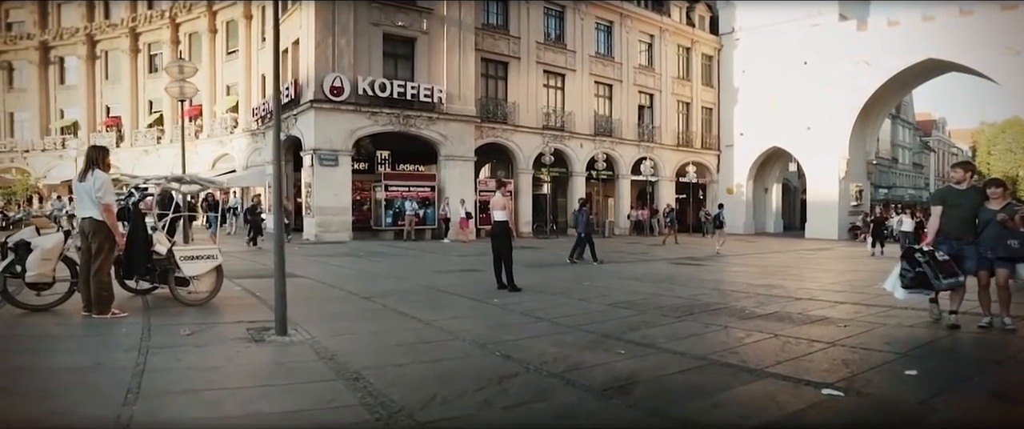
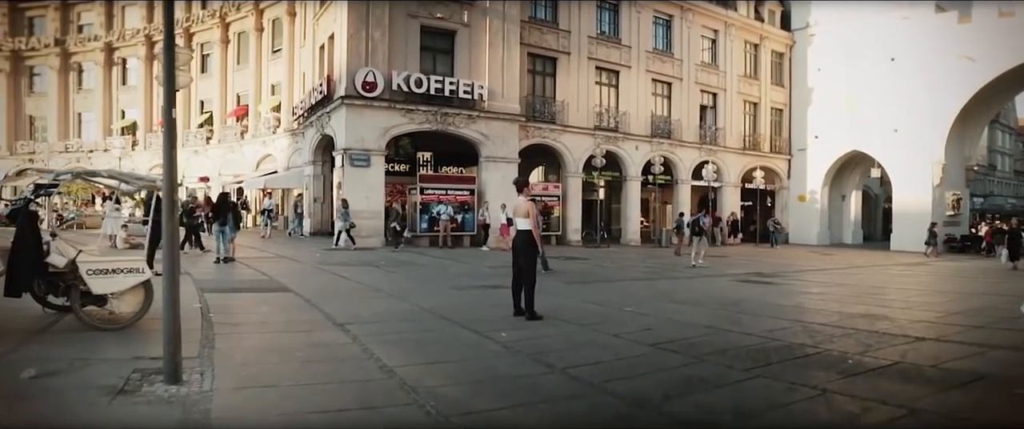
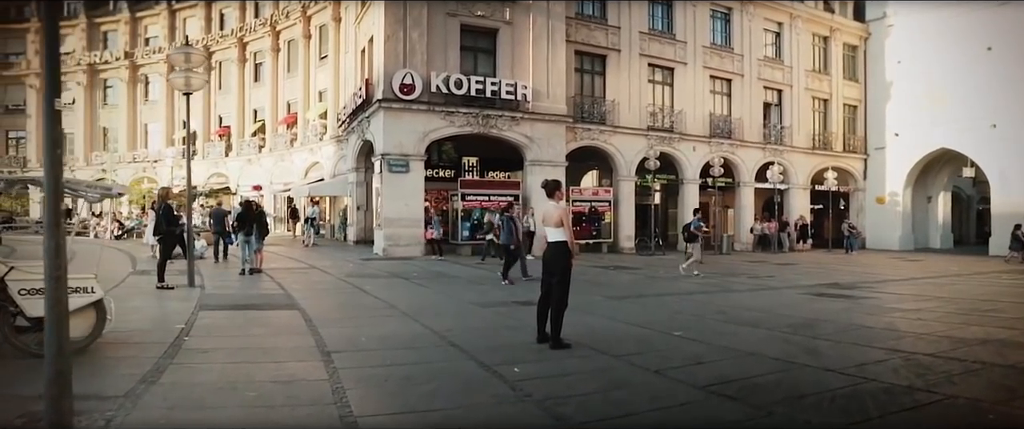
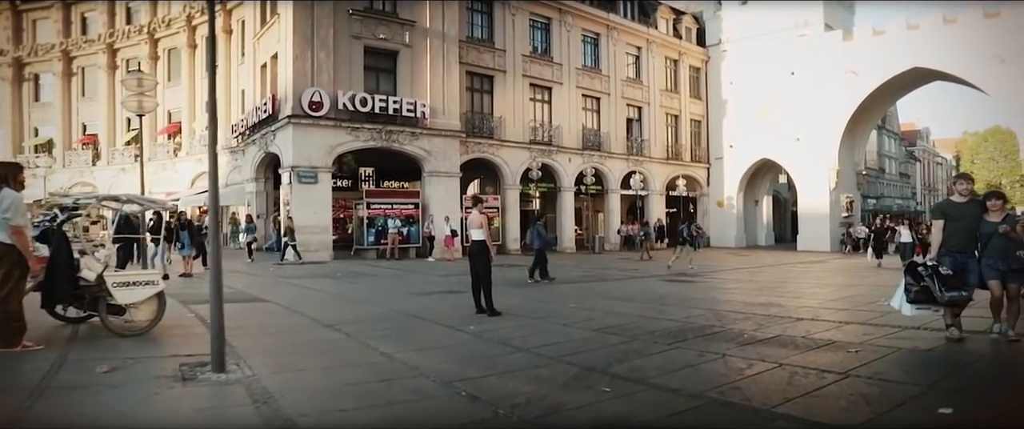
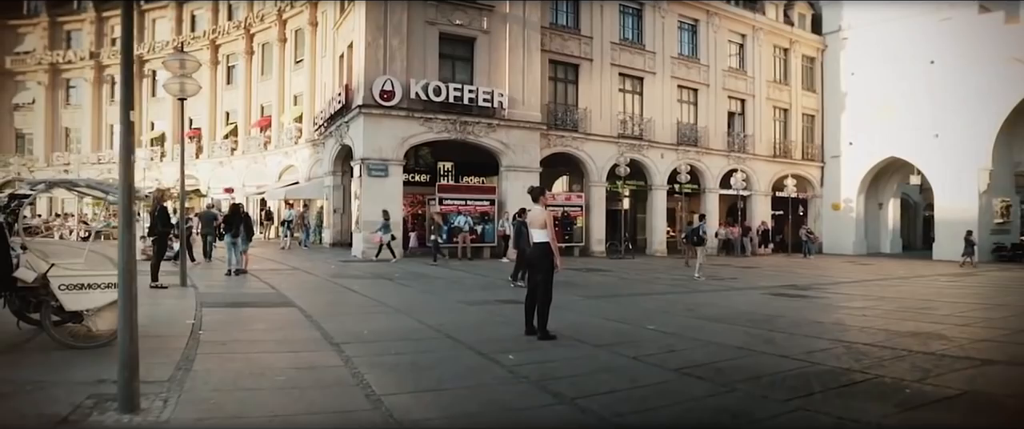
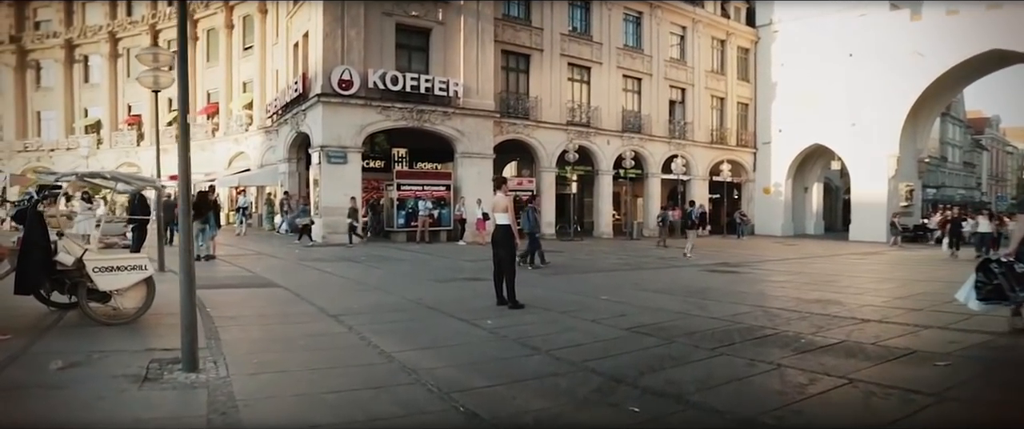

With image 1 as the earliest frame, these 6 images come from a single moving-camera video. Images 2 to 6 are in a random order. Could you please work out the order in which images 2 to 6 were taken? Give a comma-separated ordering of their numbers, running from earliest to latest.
4, 6, 2, 5, 3
